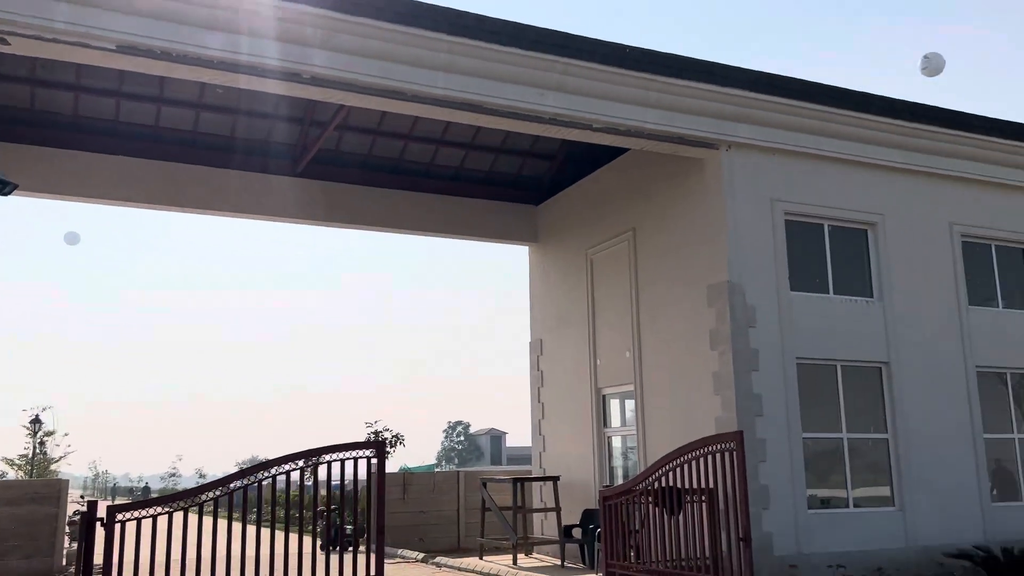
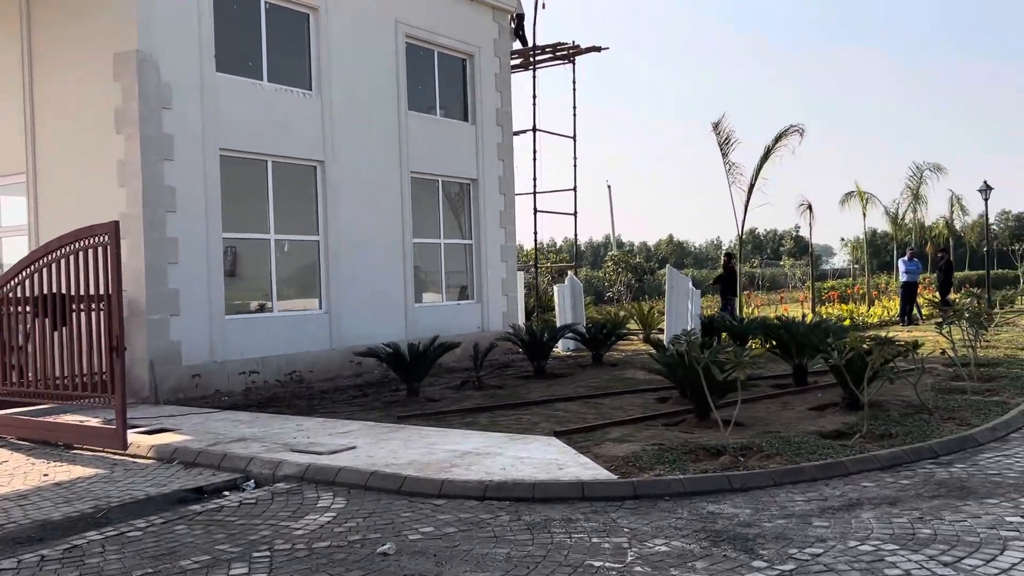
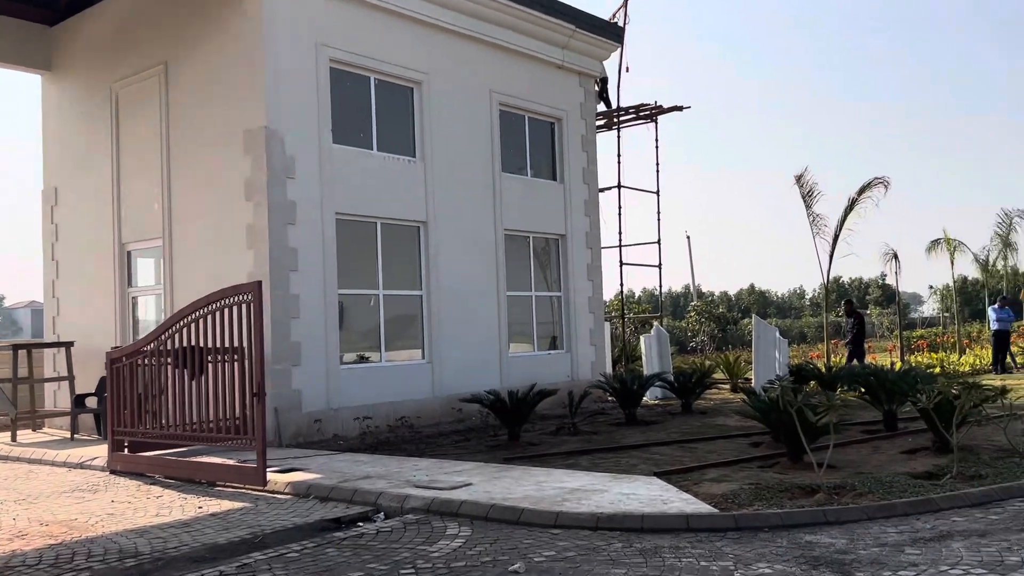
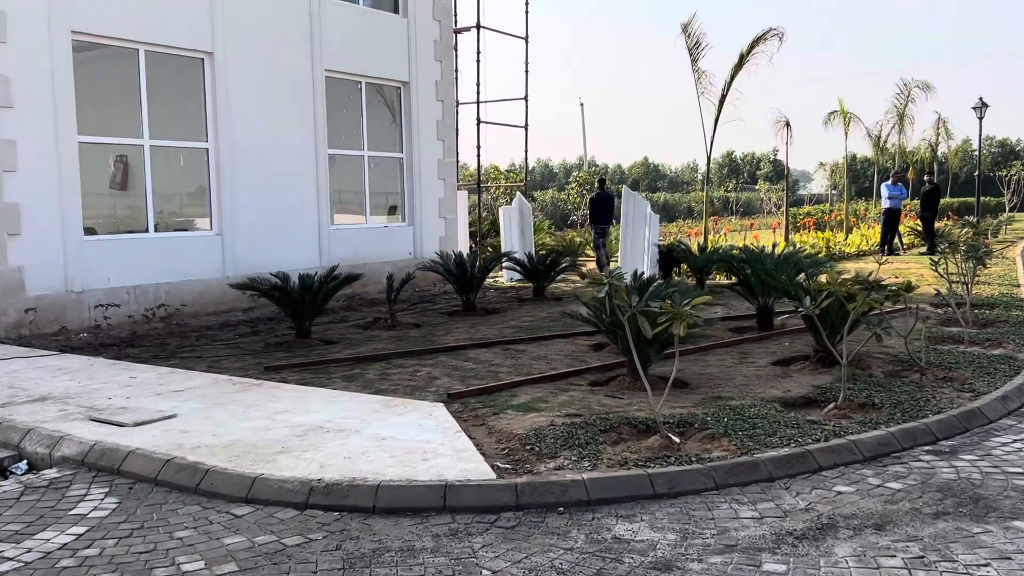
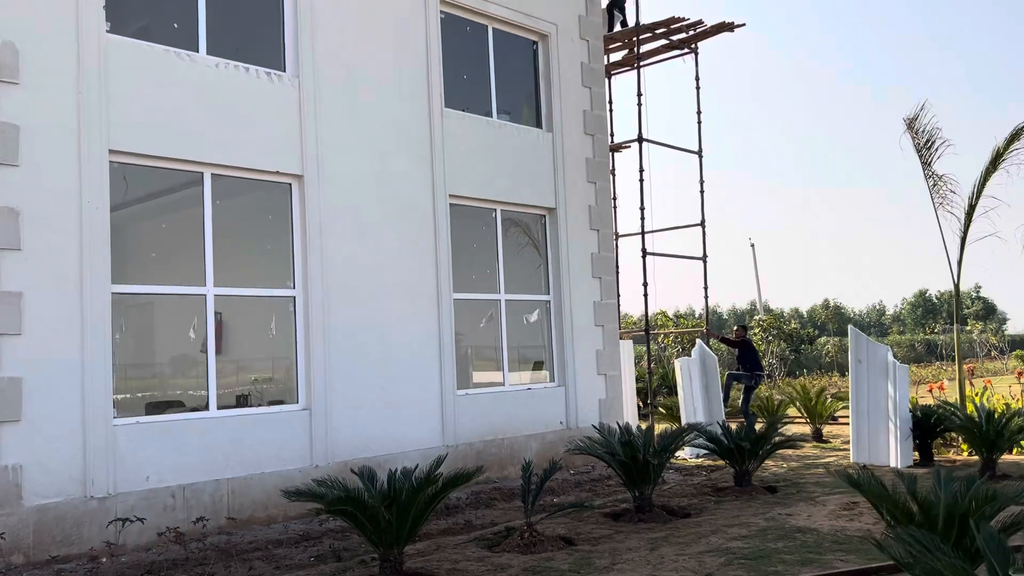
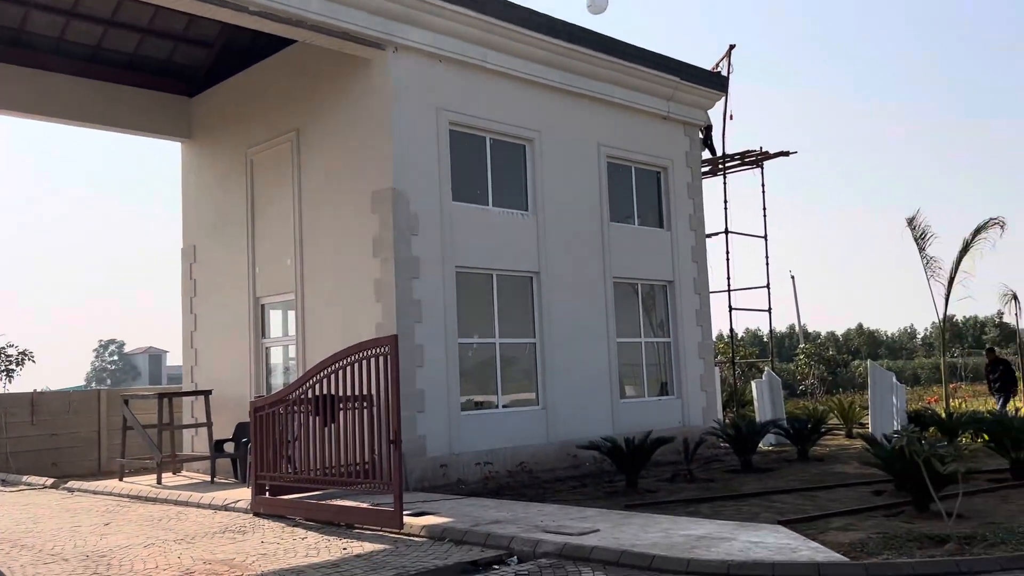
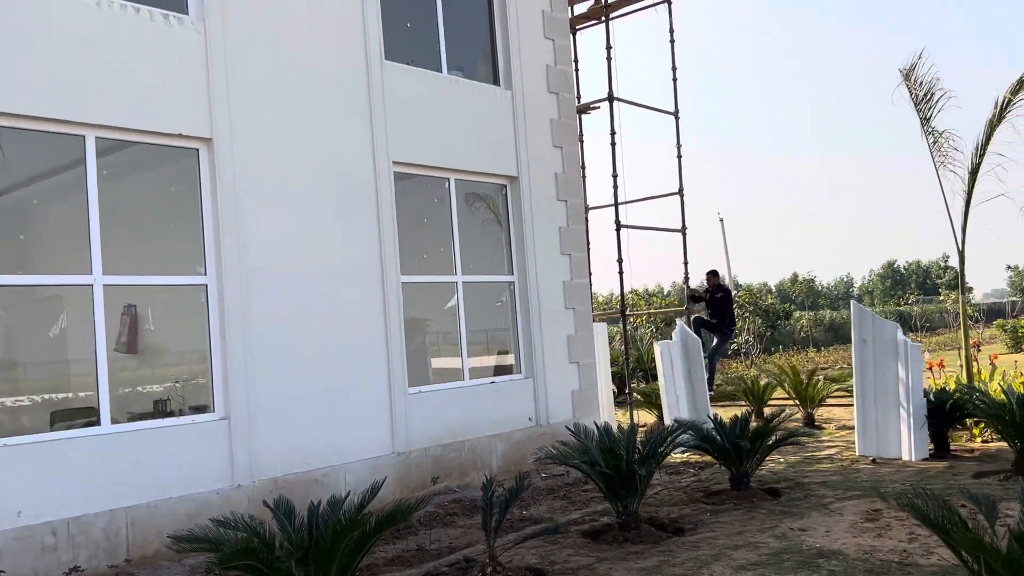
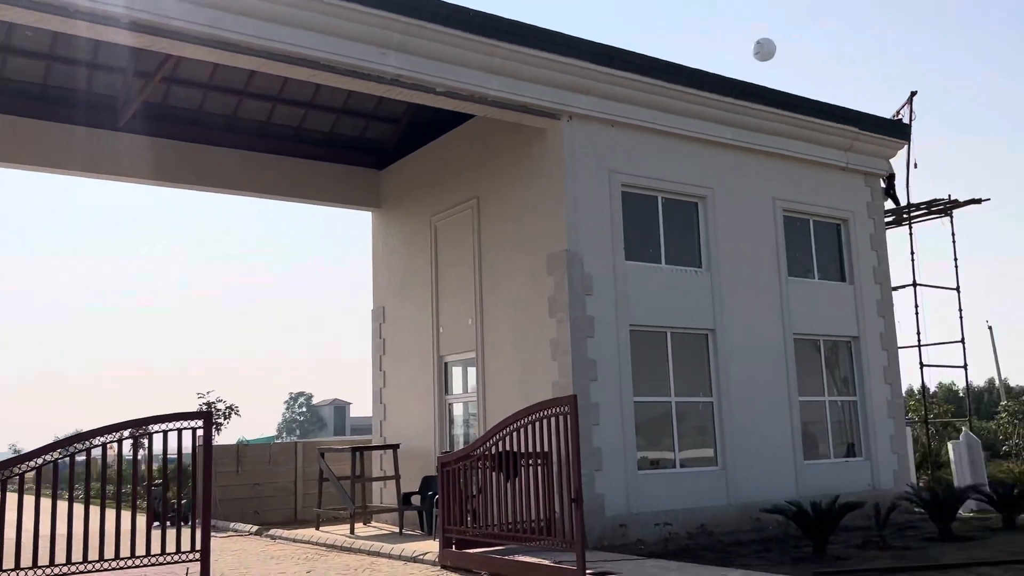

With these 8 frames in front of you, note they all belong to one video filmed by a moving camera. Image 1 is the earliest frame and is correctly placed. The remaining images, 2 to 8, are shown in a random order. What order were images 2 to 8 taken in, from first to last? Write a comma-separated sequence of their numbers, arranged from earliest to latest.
8, 6, 3, 2, 4, 5, 7
